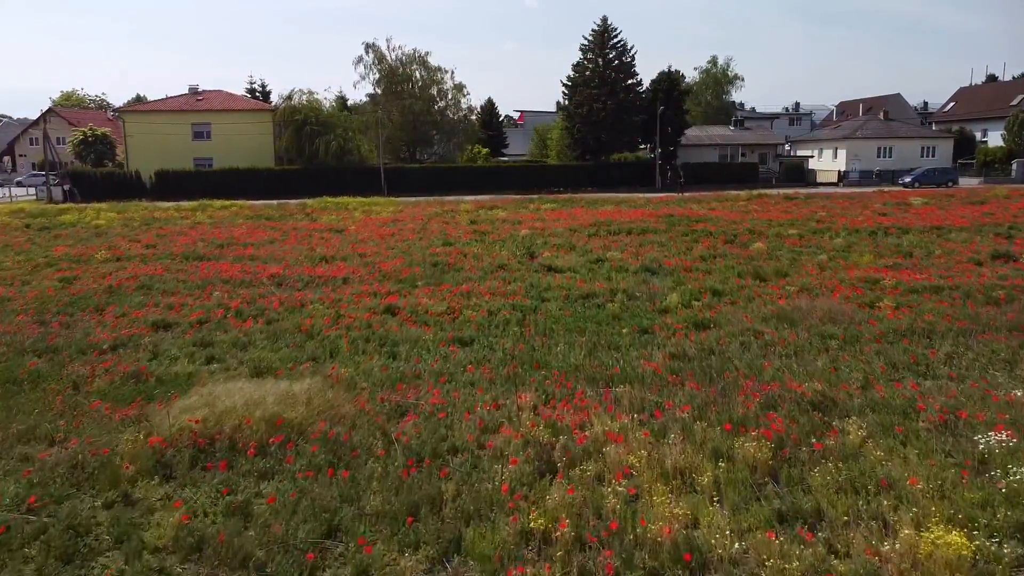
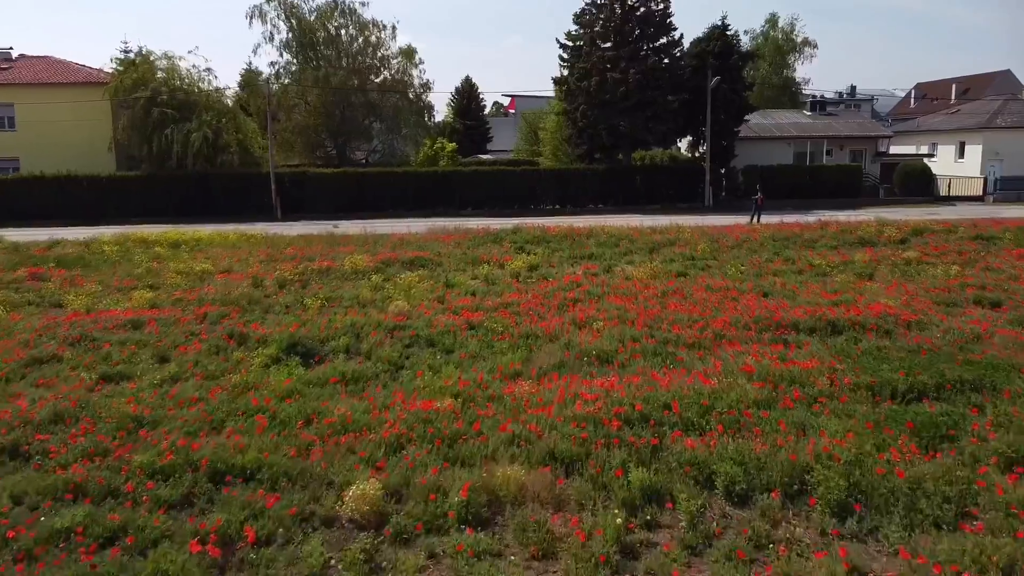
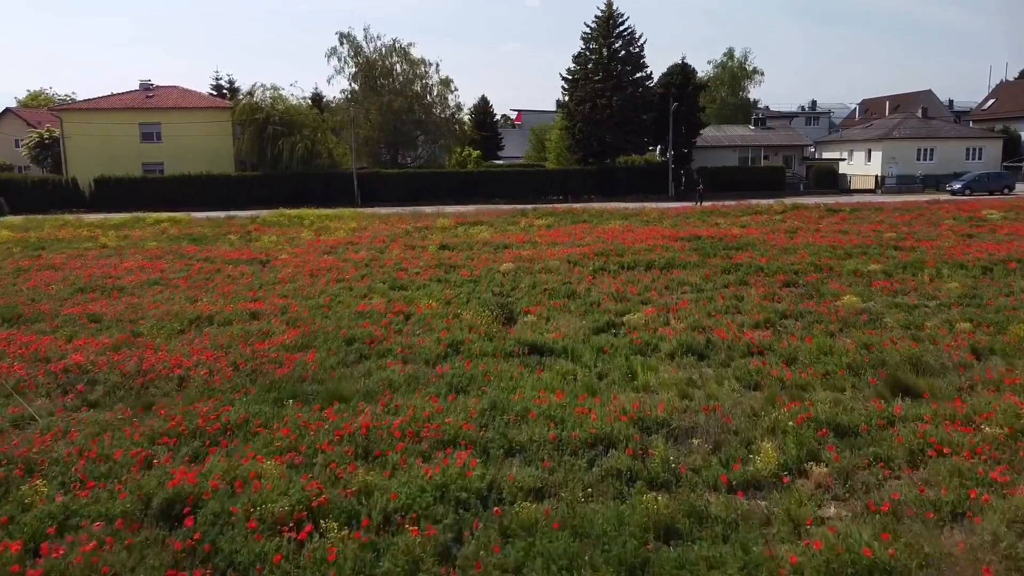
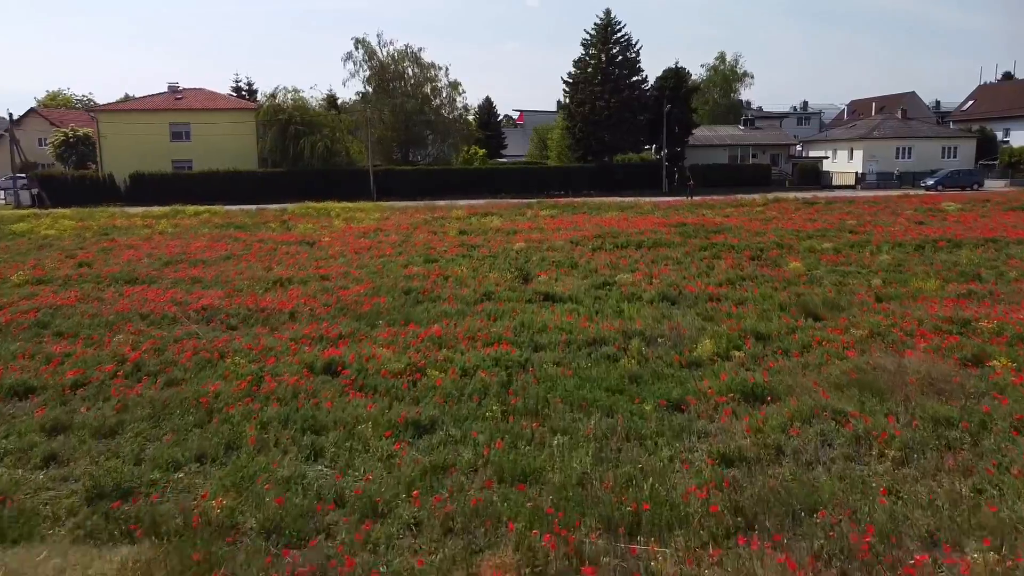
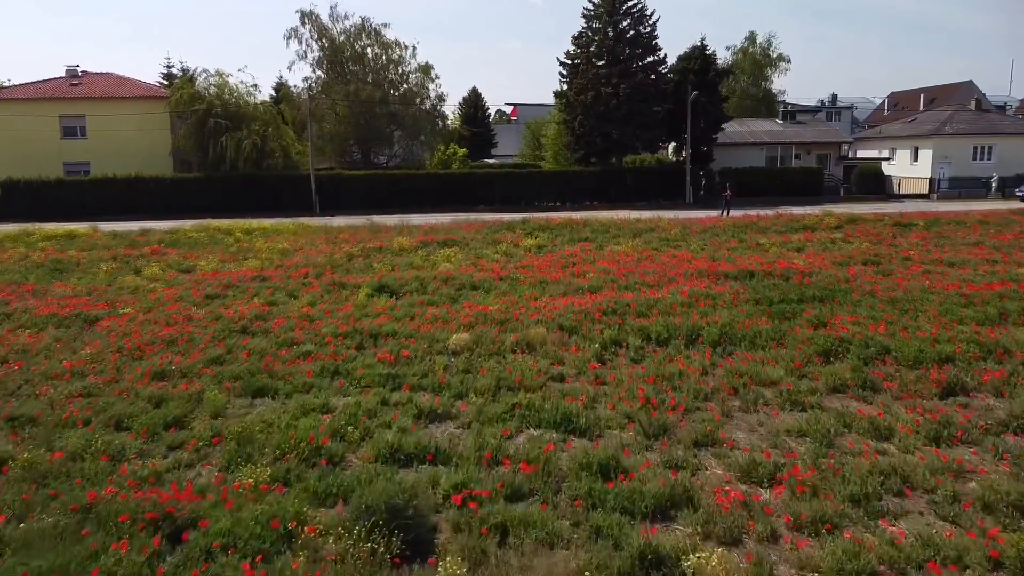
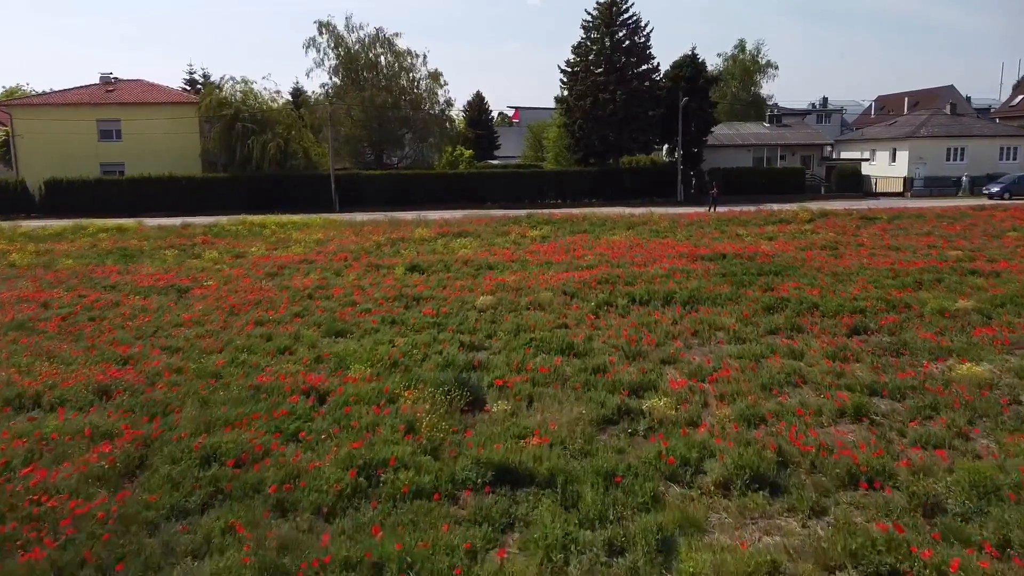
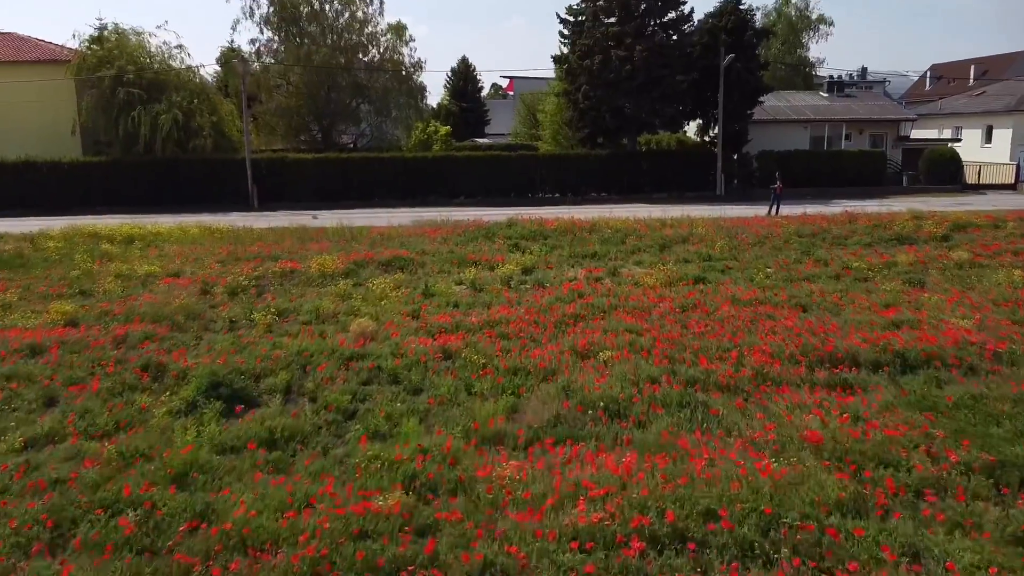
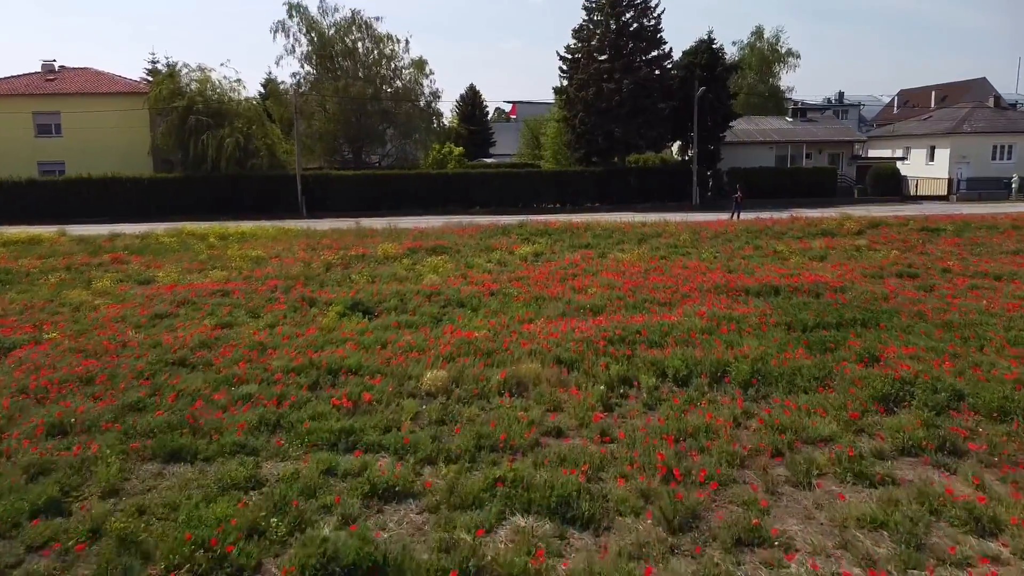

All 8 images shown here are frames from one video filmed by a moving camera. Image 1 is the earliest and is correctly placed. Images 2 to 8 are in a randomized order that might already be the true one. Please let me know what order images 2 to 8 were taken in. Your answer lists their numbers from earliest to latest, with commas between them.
4, 3, 6, 5, 8, 2, 7
